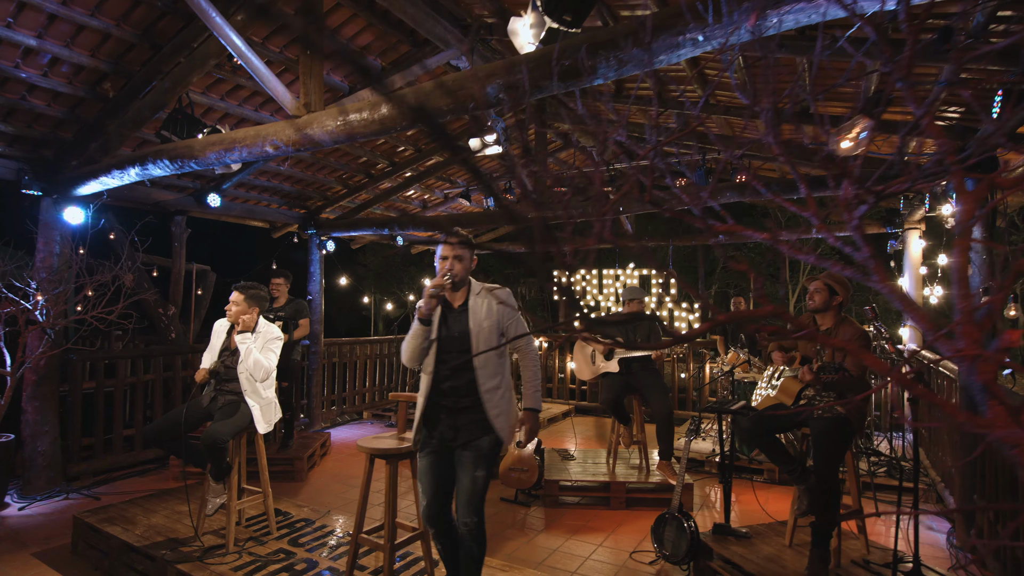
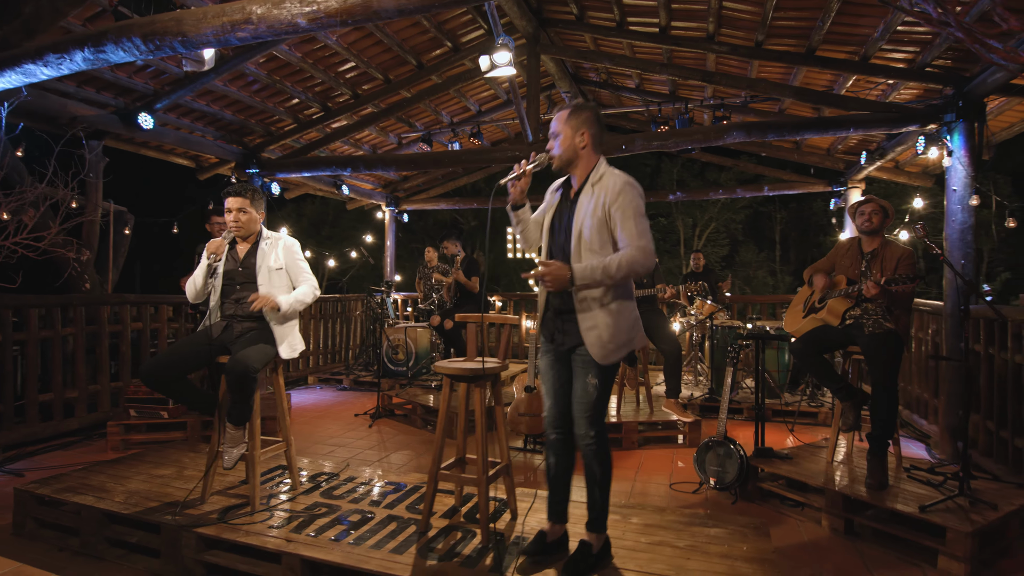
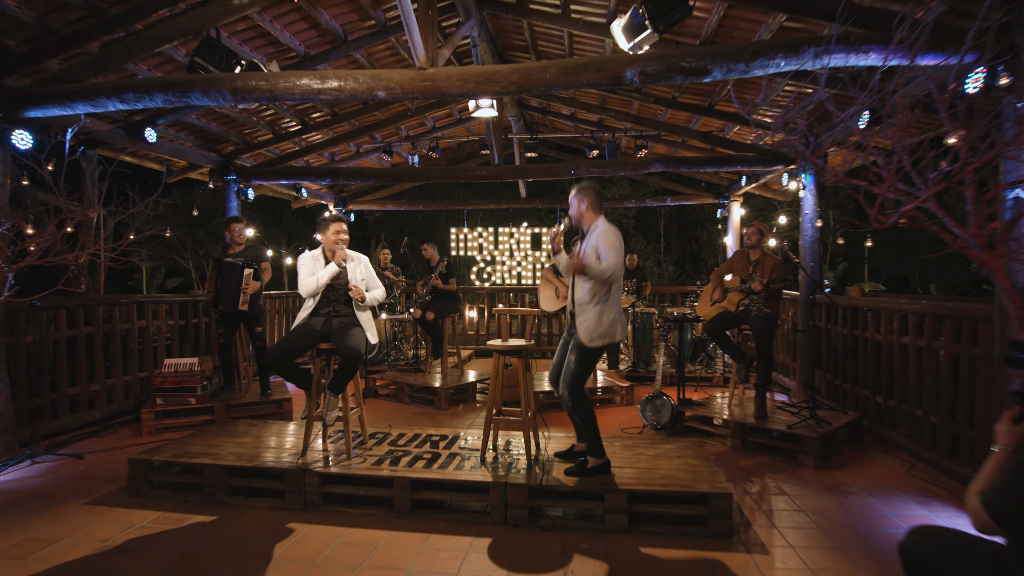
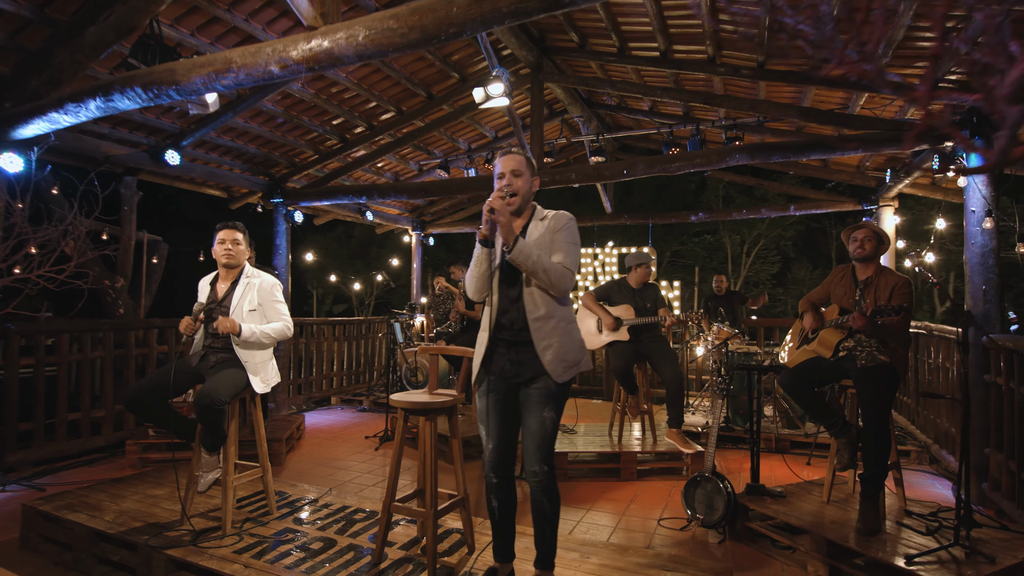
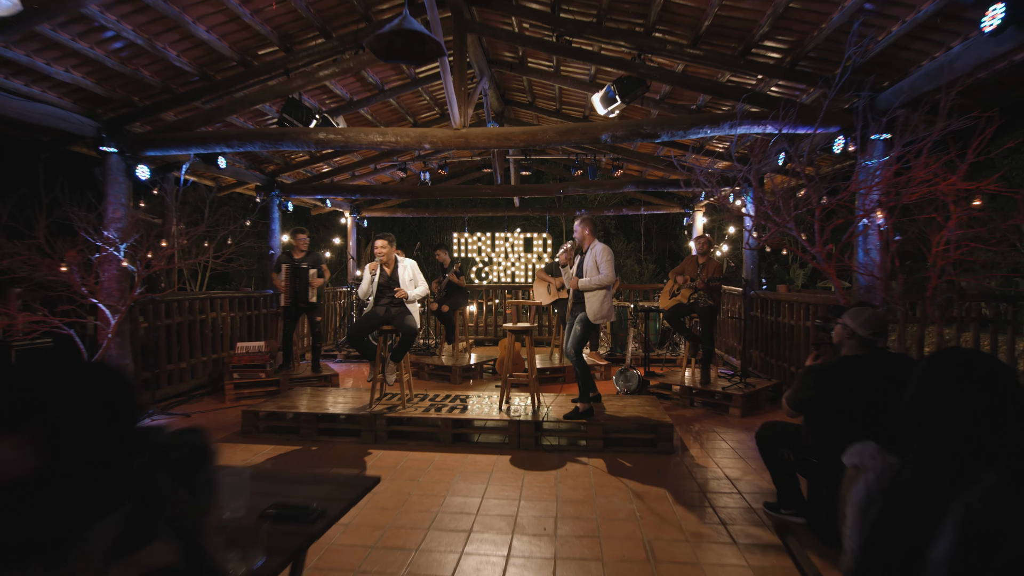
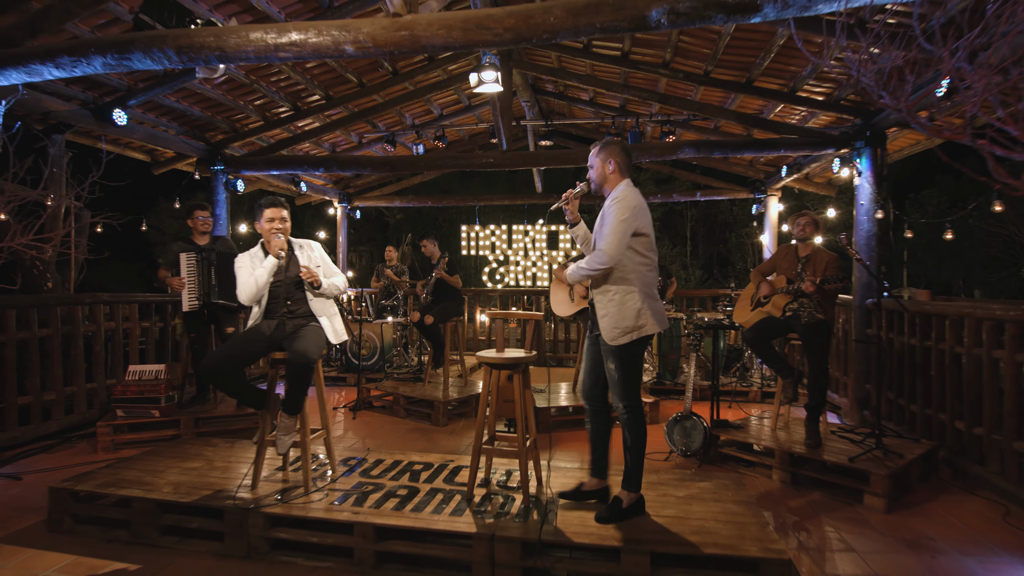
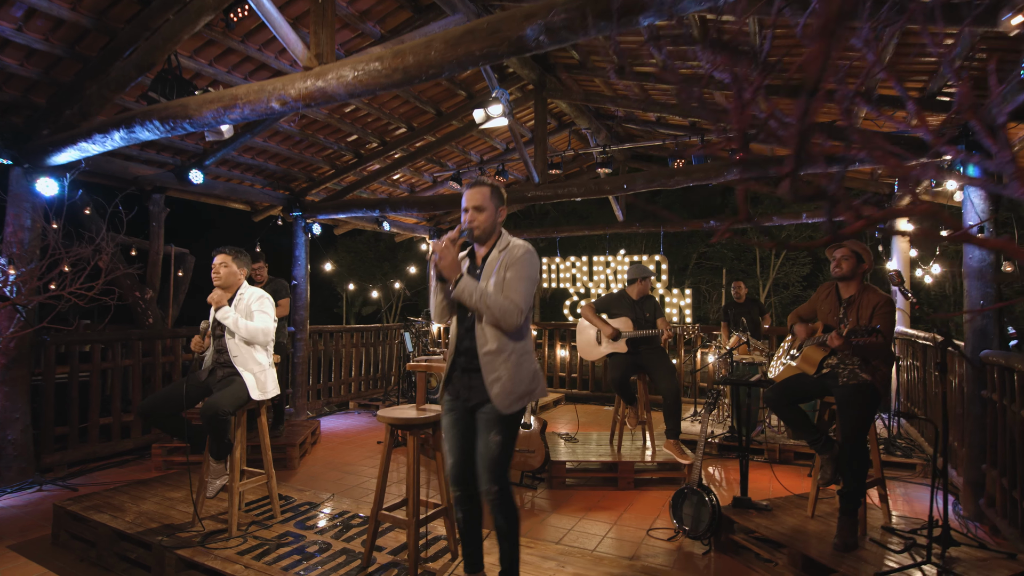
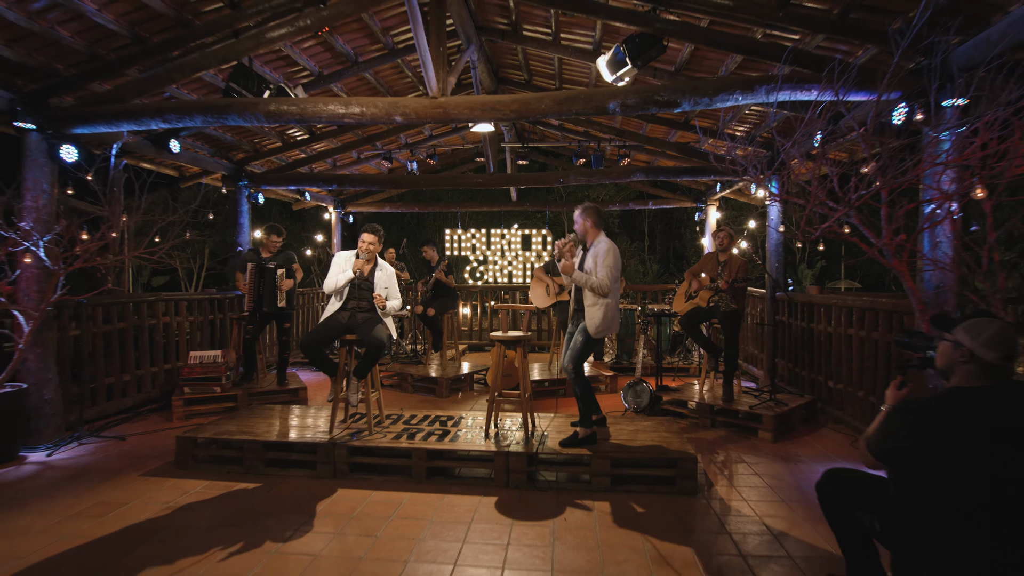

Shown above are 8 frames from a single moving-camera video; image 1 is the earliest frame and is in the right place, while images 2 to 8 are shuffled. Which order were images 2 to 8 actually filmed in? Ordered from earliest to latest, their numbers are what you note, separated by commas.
7, 4, 2, 6, 3, 8, 5
